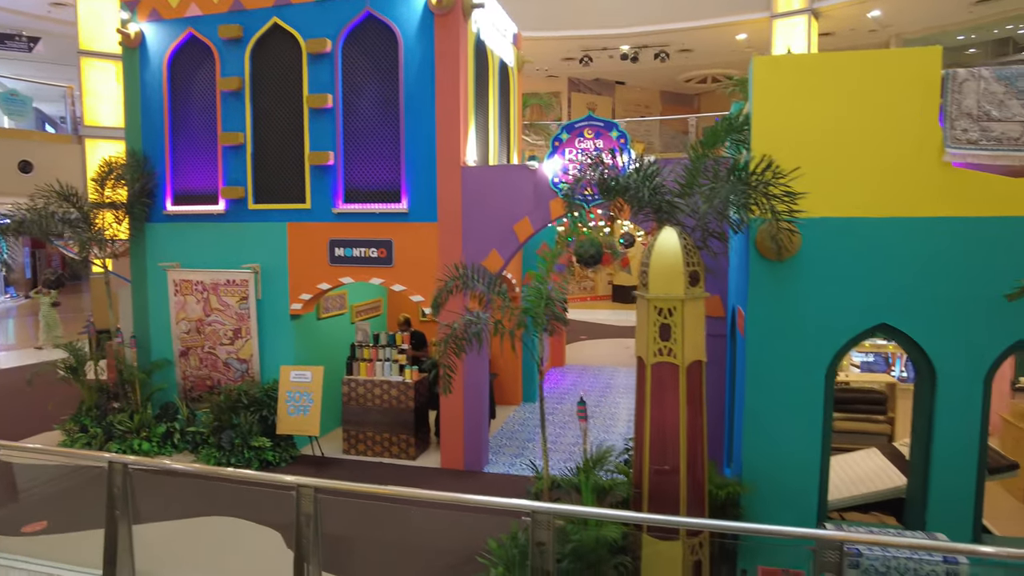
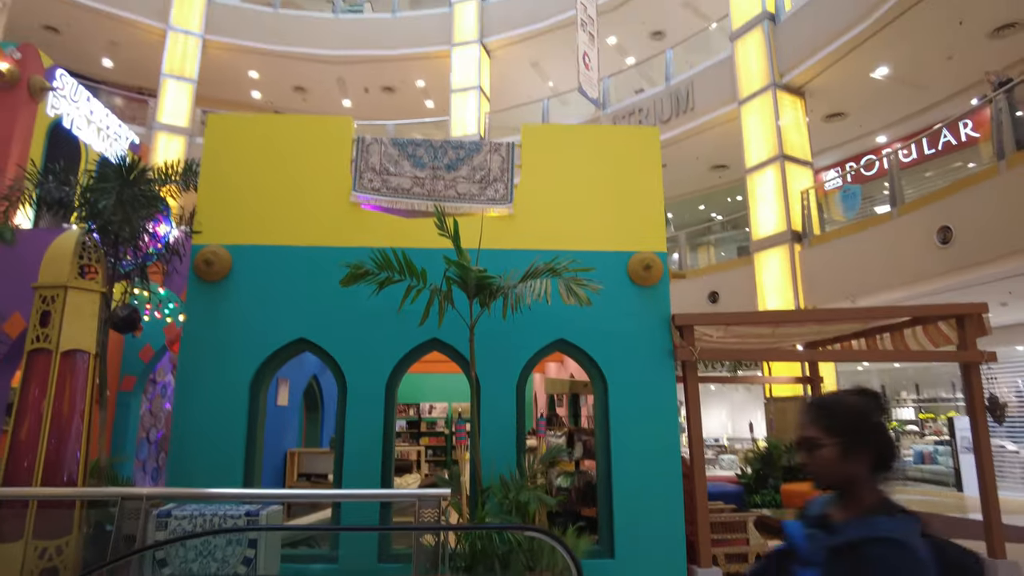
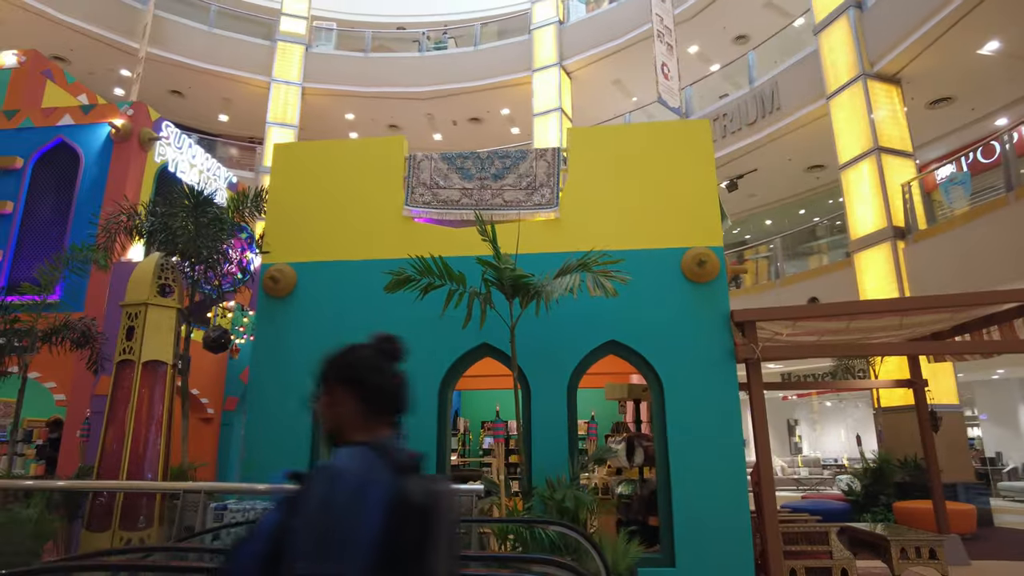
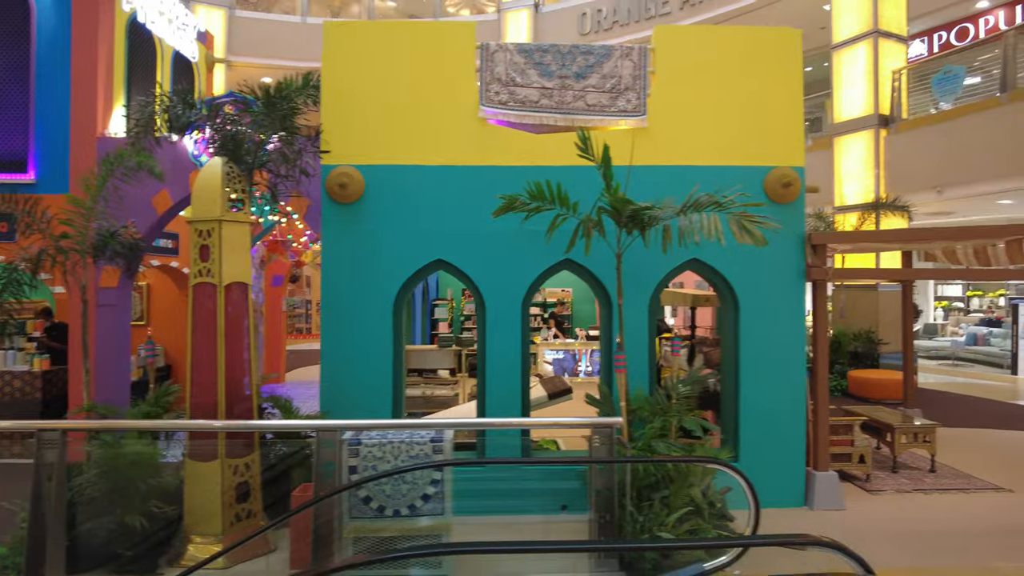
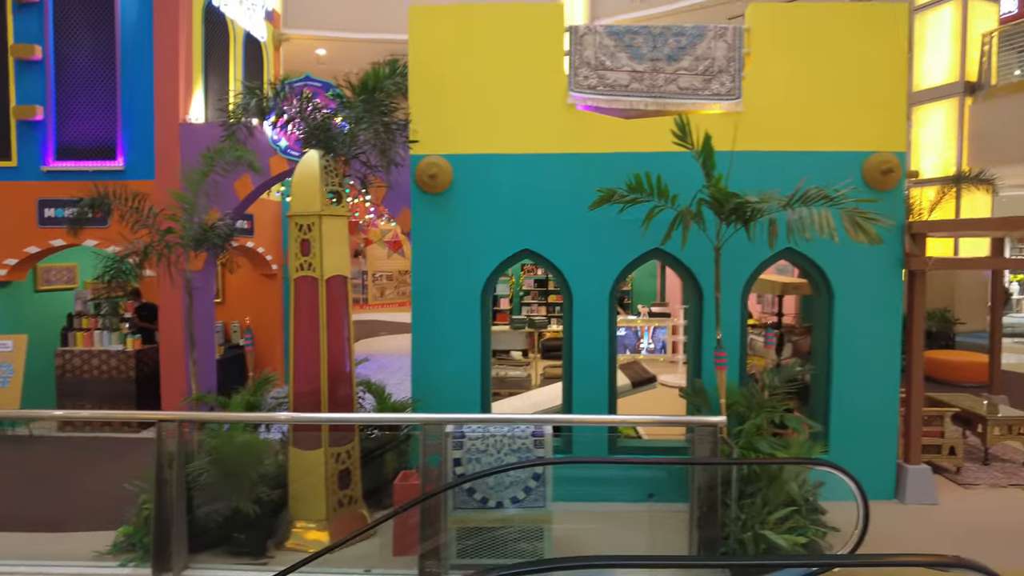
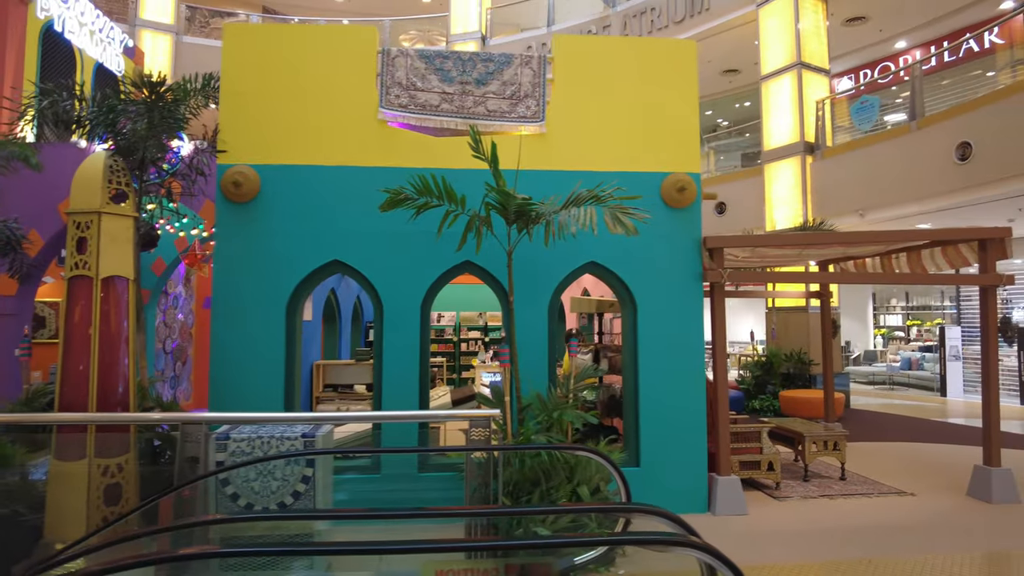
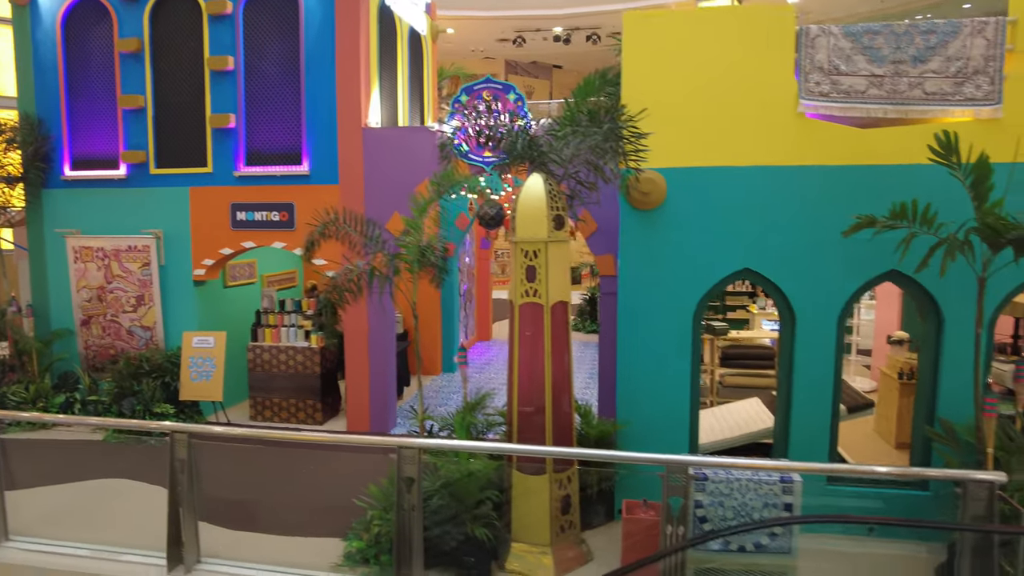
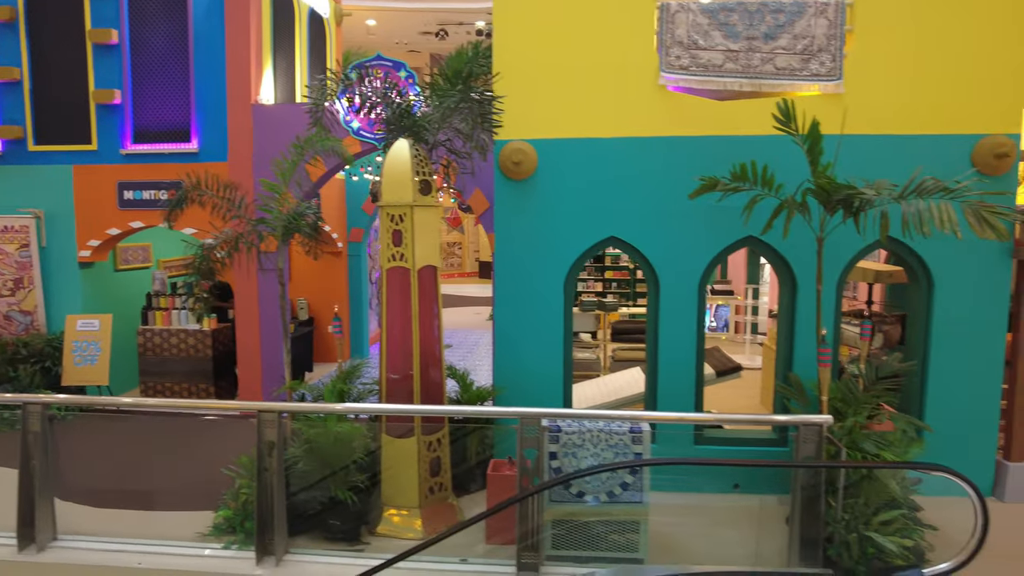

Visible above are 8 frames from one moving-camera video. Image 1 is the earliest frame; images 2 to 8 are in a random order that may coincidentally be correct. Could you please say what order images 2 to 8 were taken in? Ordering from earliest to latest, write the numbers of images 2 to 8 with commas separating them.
7, 8, 5, 4, 6, 2, 3
